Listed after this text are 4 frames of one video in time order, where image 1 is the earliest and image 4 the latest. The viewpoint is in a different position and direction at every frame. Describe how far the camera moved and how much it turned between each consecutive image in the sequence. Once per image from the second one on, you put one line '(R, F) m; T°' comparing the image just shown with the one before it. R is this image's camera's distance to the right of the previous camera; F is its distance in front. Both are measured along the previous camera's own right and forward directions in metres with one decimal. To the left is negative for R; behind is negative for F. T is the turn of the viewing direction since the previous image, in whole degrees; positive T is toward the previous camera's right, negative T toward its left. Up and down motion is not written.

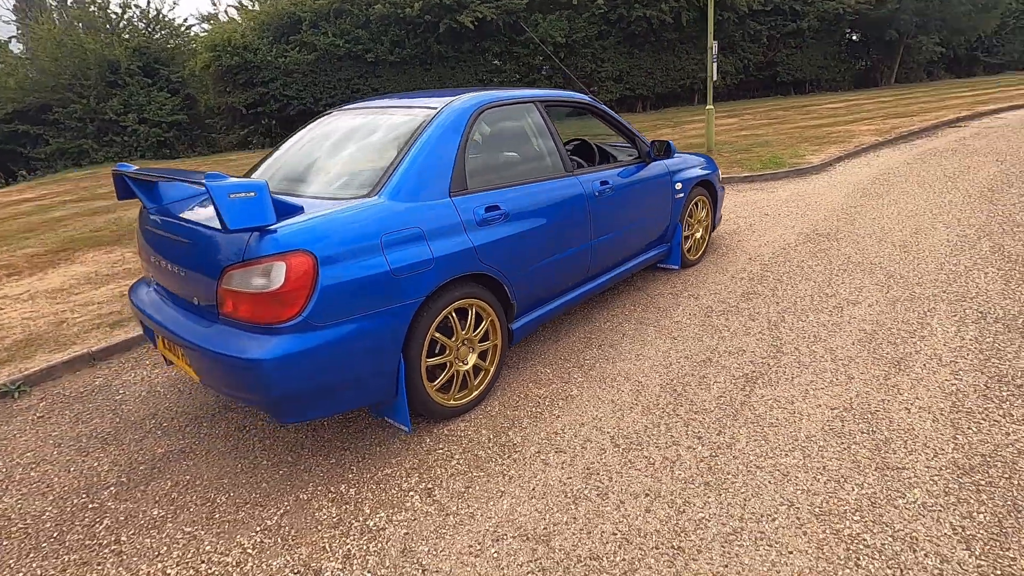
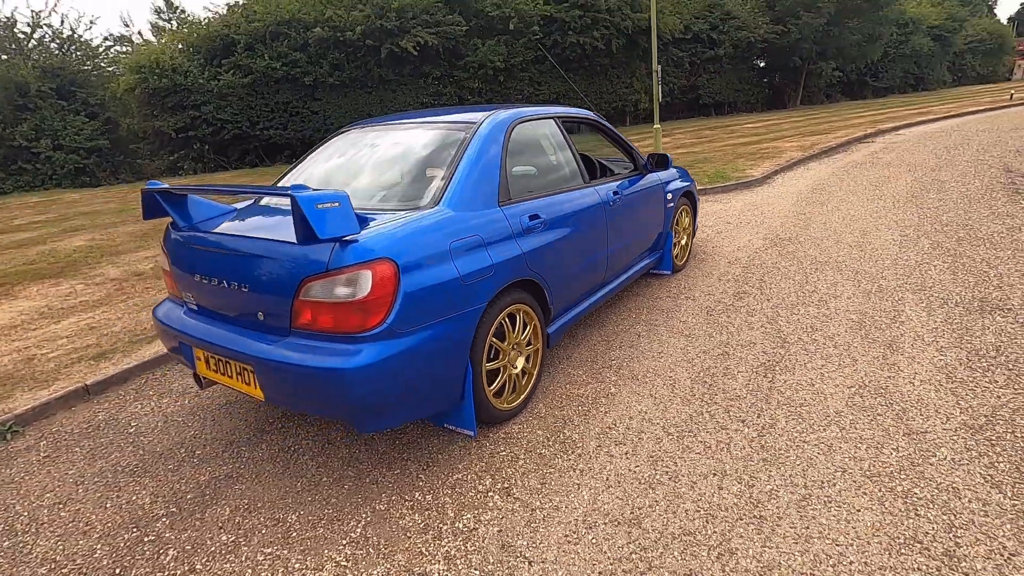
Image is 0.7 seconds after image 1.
(-0.6, -0.1) m; +7°
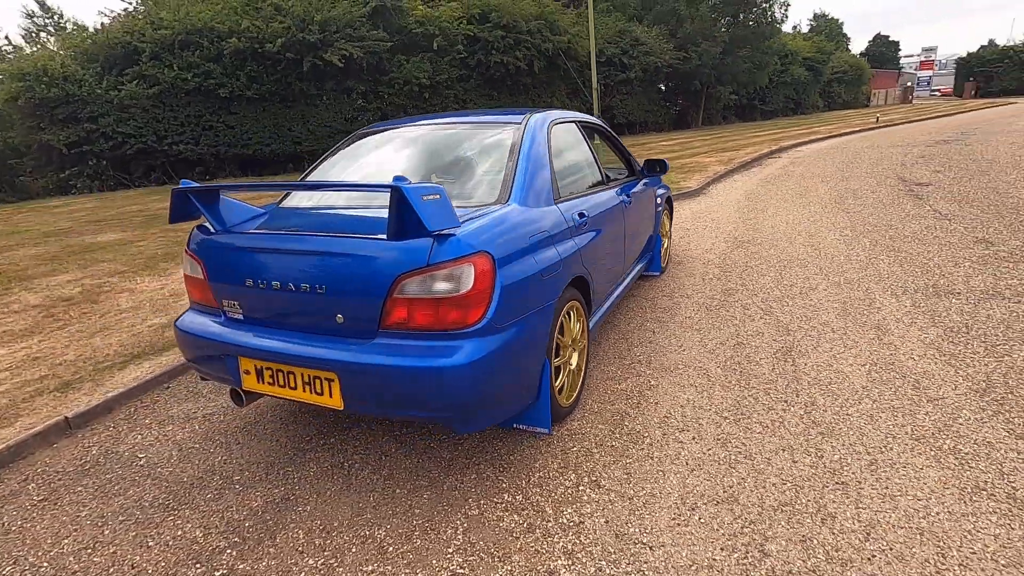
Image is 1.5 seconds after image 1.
(-0.7, +0.1) m; +9°
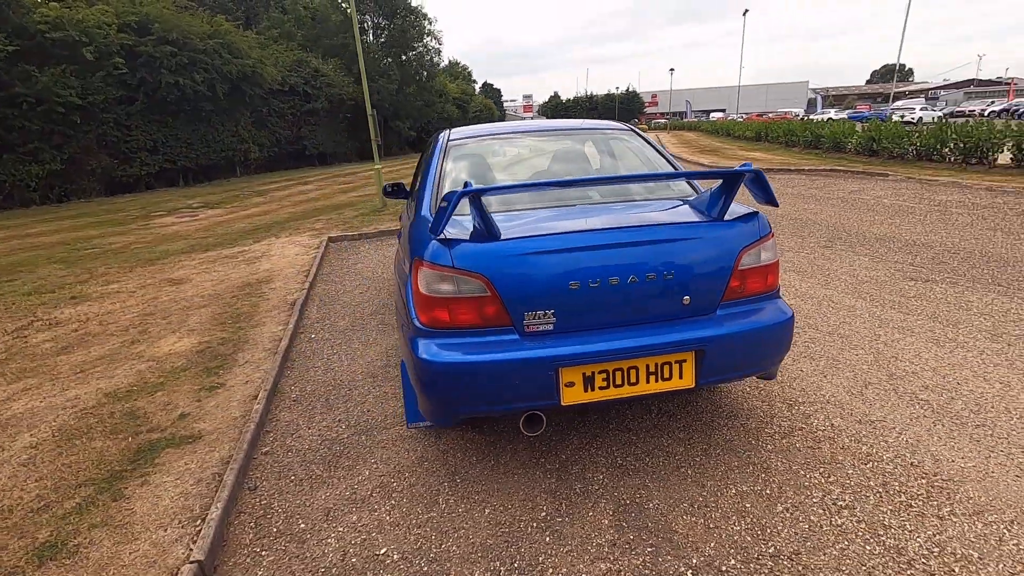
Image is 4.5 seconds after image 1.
(-2.5, +0.6) m; +34°
